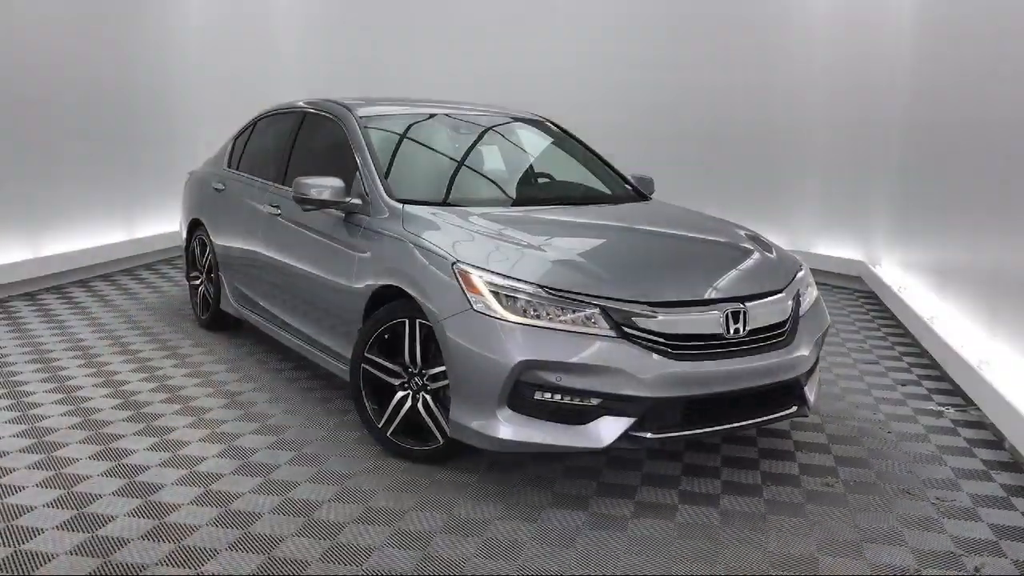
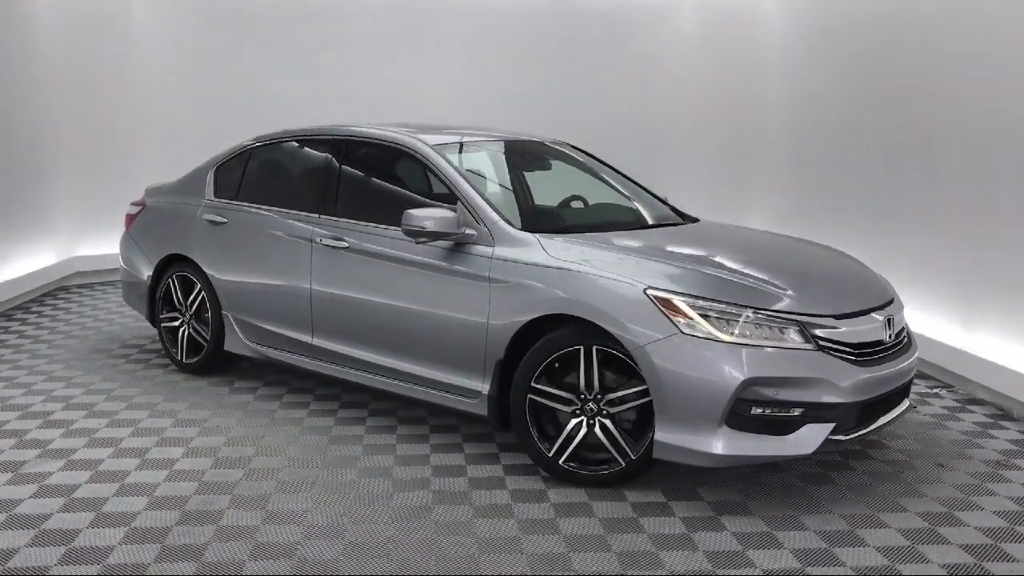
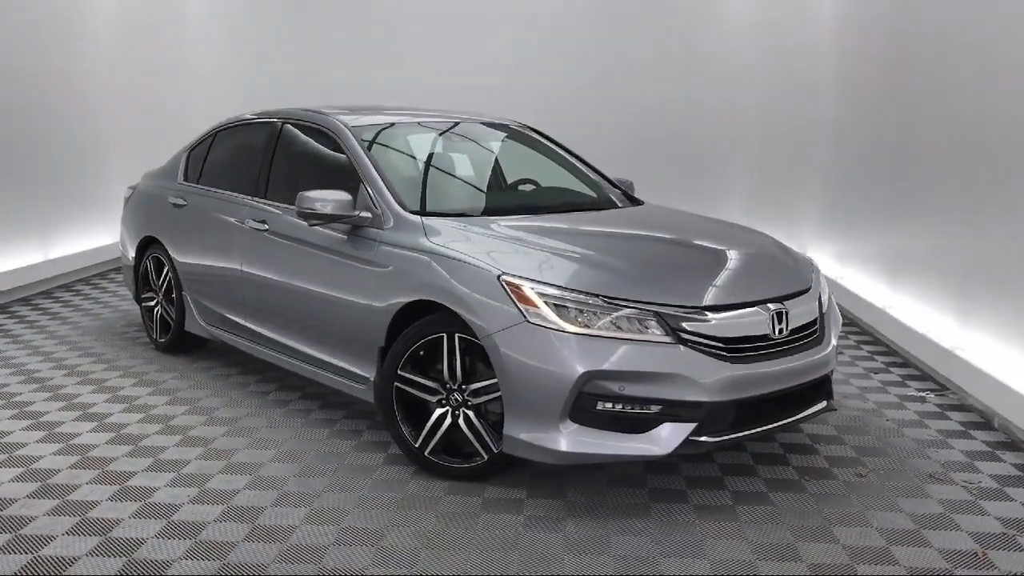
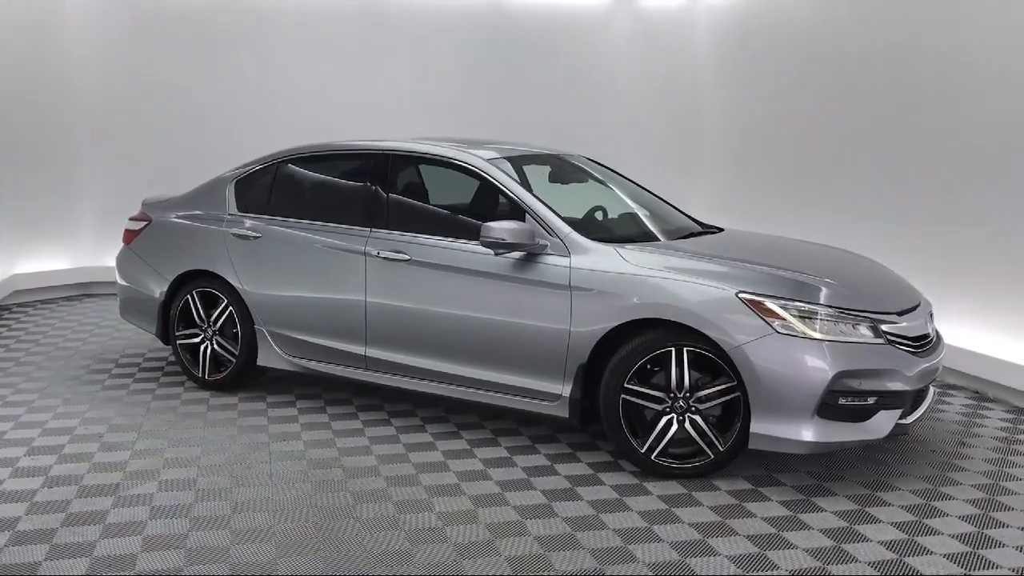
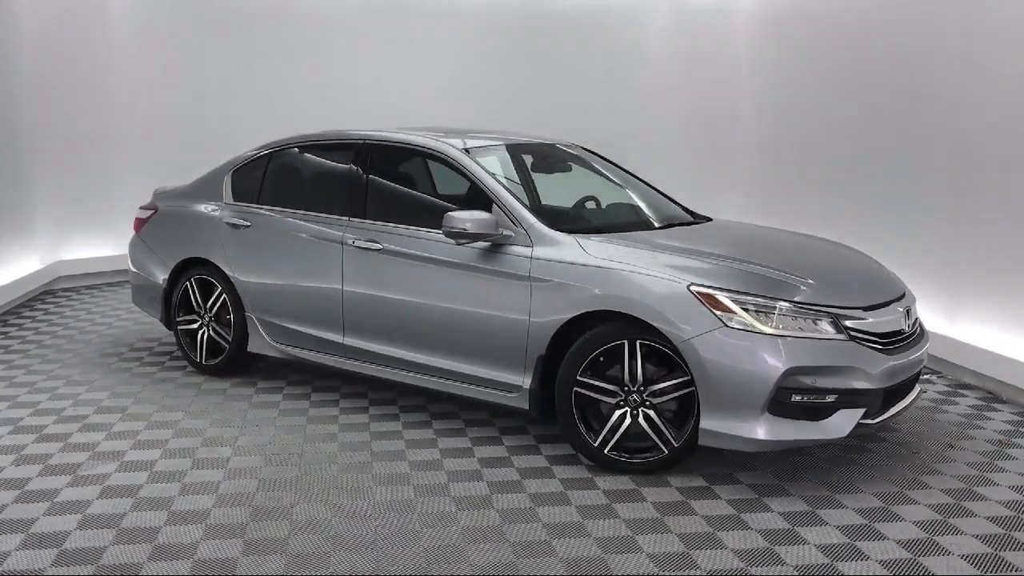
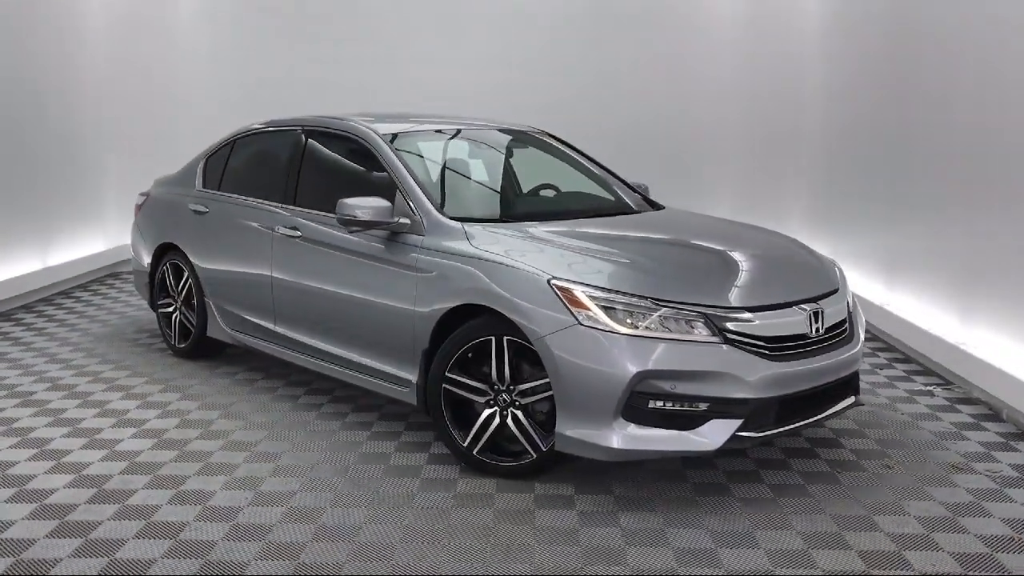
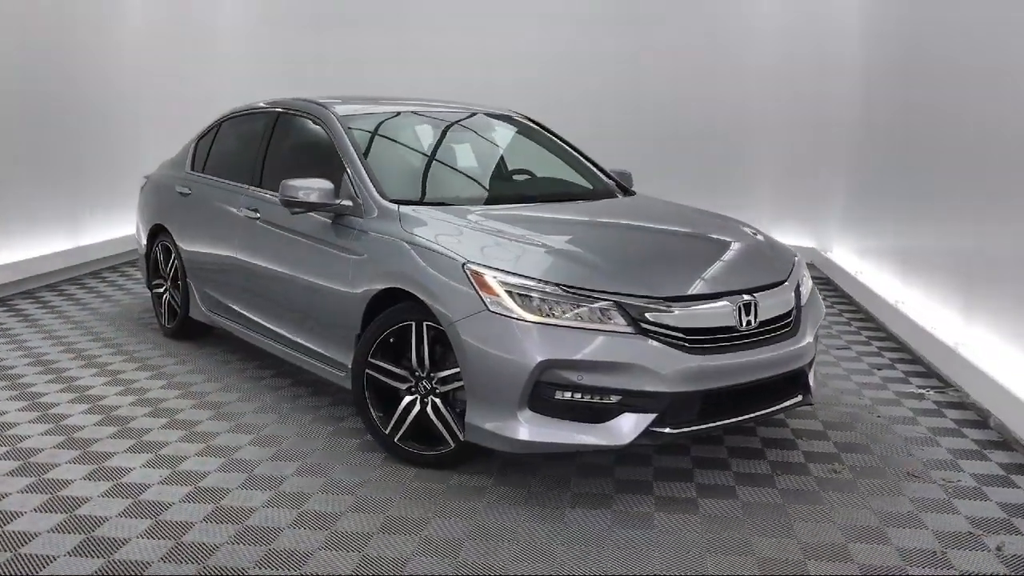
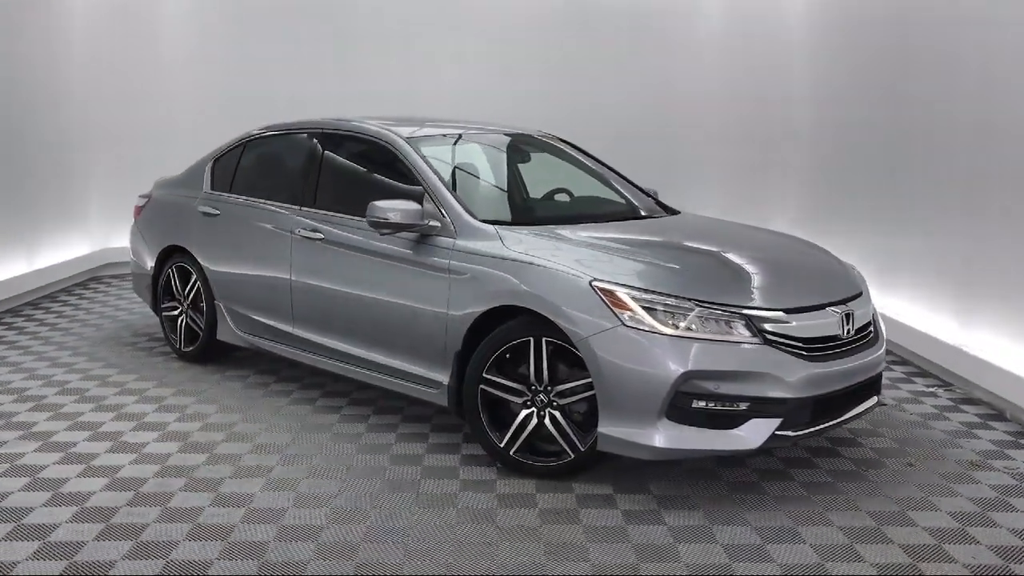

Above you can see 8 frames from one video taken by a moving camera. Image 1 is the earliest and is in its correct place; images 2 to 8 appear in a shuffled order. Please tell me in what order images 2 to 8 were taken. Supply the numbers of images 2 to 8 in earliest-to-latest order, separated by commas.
7, 3, 6, 8, 2, 5, 4
